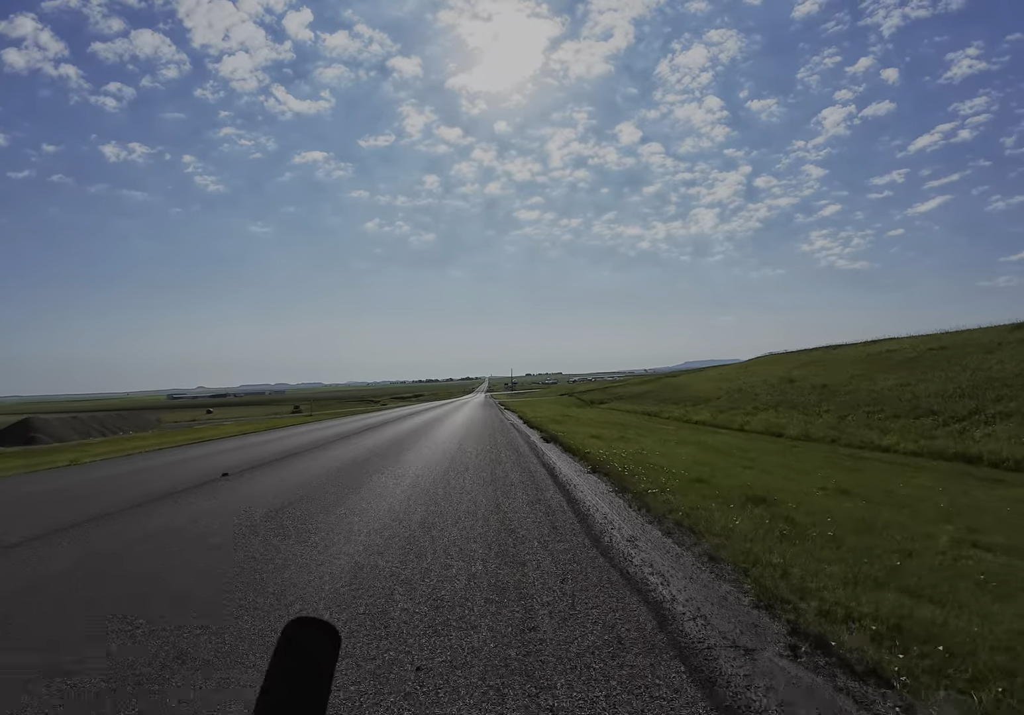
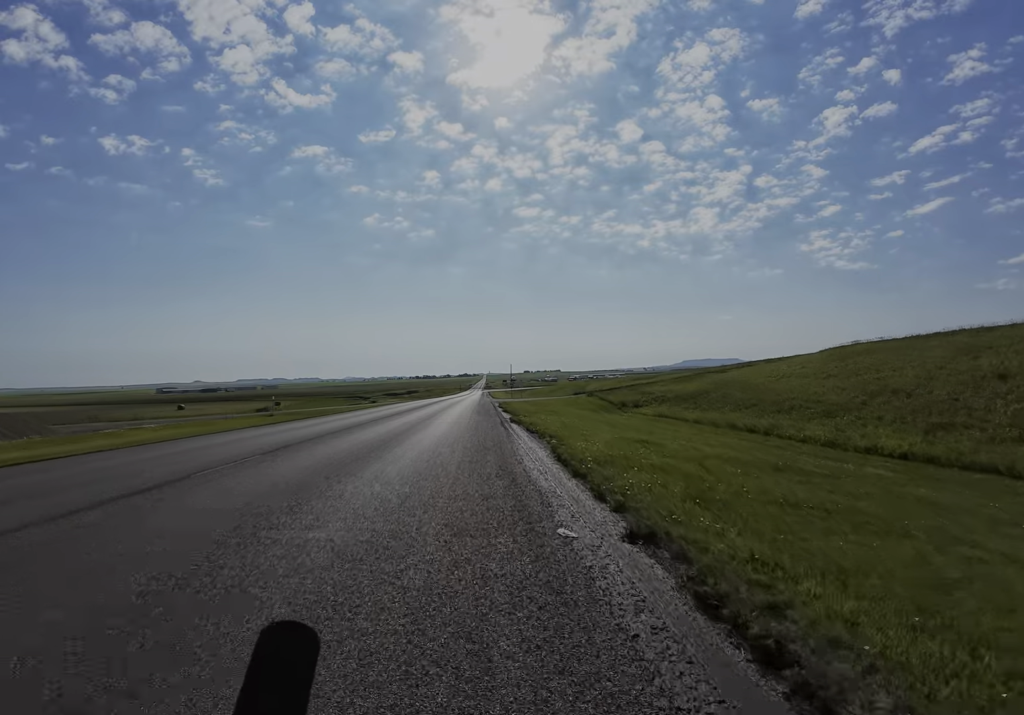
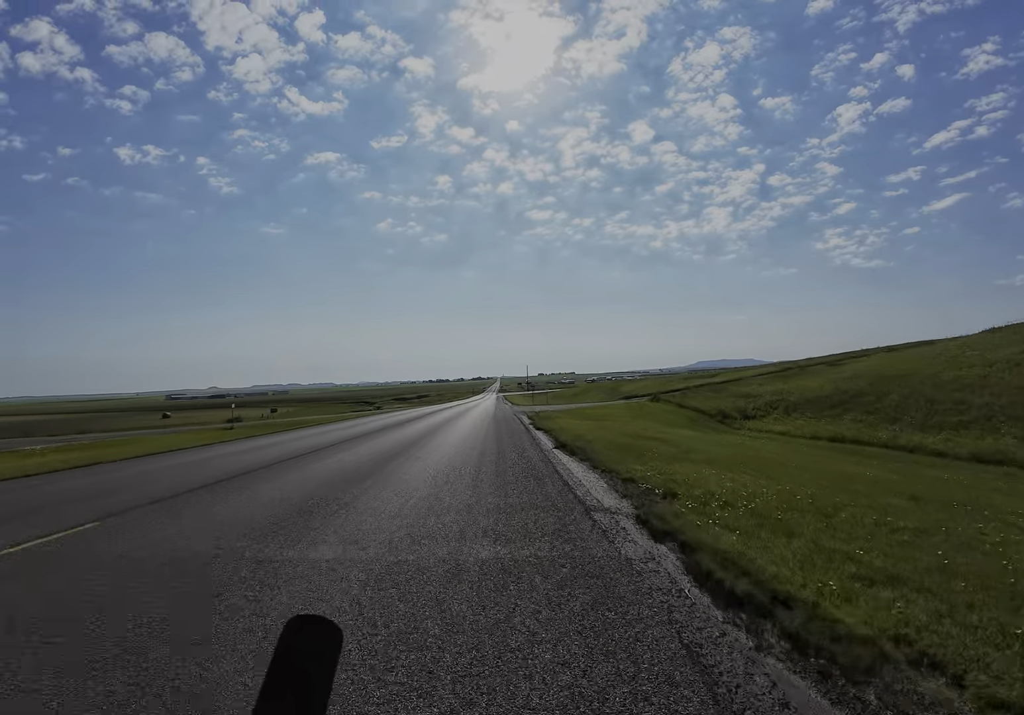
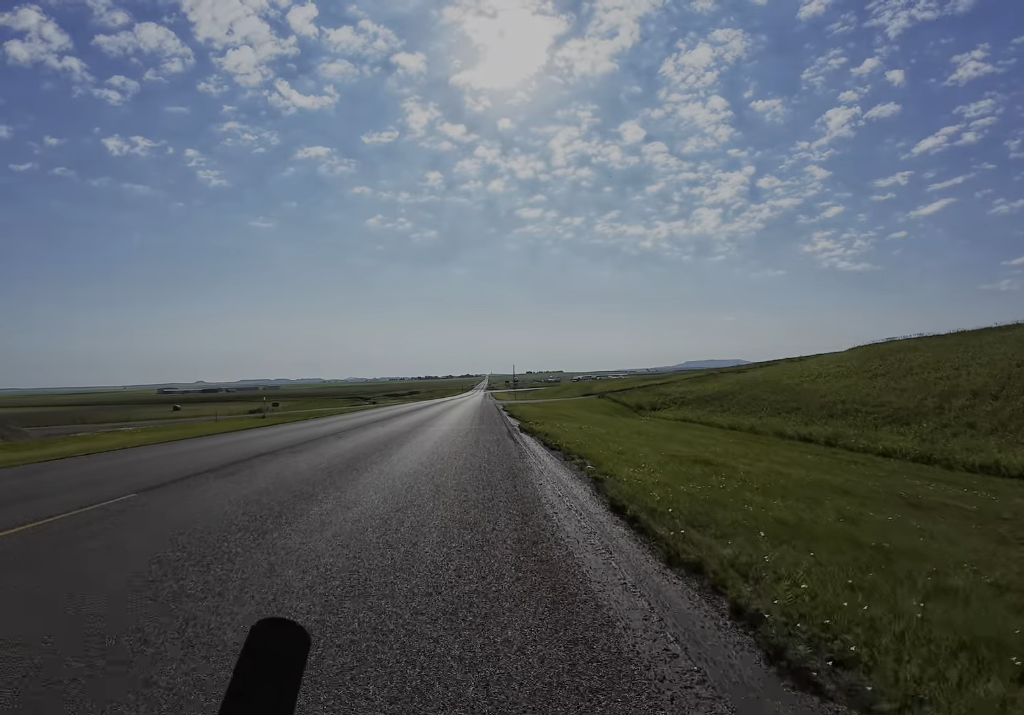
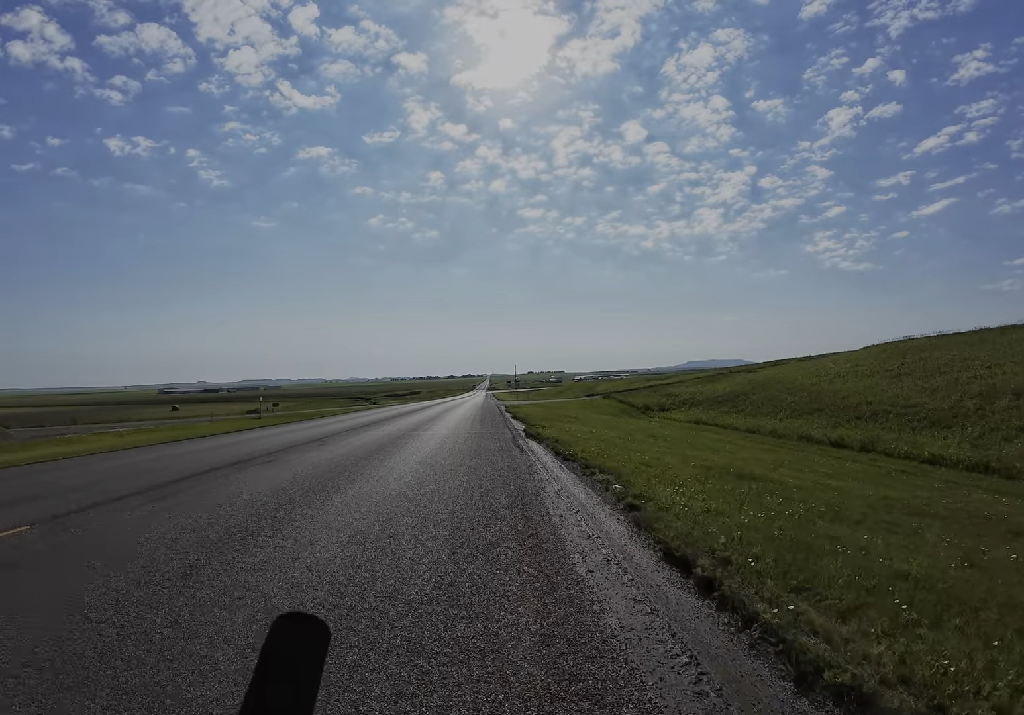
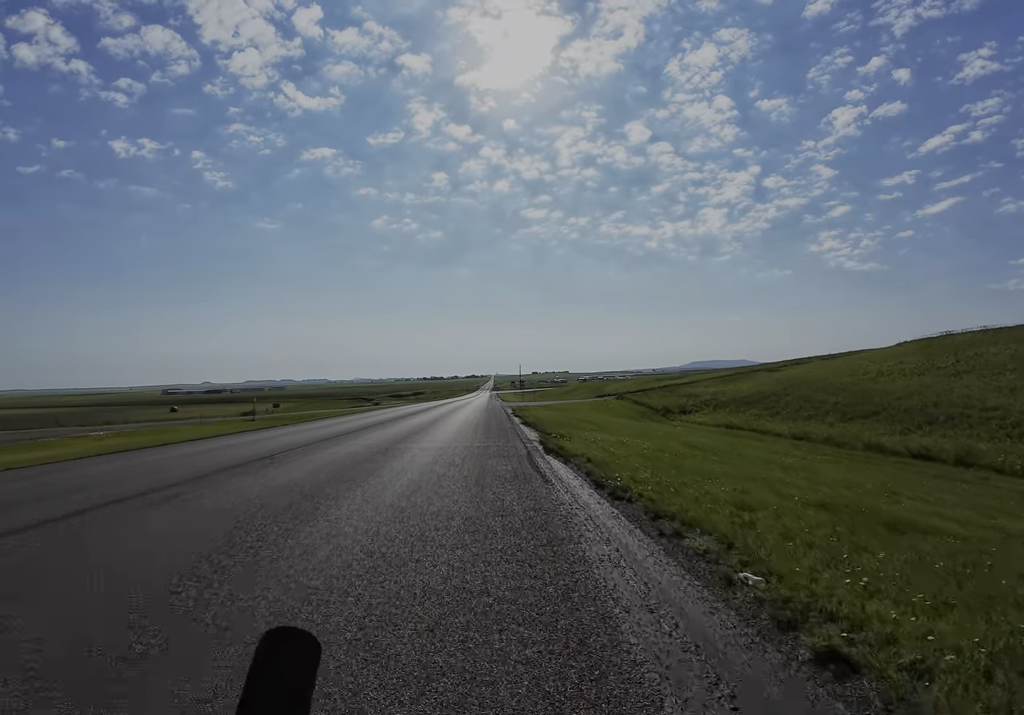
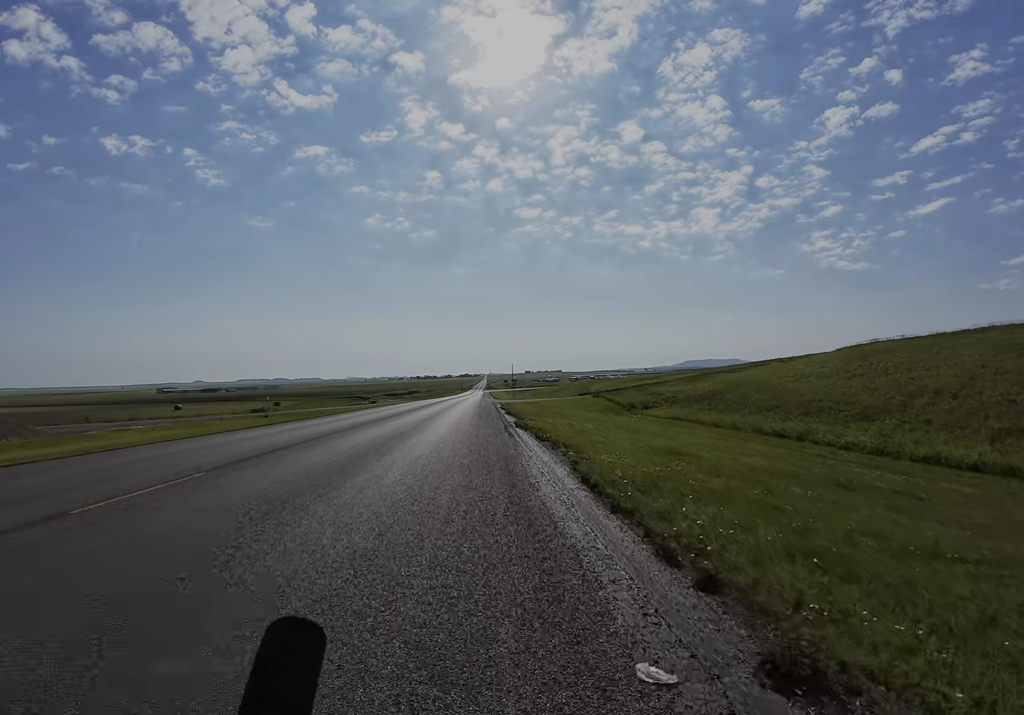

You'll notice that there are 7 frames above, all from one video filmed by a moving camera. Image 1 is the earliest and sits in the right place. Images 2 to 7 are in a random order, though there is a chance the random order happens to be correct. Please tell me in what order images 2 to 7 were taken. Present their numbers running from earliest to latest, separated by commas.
2, 7, 4, 5, 6, 3
